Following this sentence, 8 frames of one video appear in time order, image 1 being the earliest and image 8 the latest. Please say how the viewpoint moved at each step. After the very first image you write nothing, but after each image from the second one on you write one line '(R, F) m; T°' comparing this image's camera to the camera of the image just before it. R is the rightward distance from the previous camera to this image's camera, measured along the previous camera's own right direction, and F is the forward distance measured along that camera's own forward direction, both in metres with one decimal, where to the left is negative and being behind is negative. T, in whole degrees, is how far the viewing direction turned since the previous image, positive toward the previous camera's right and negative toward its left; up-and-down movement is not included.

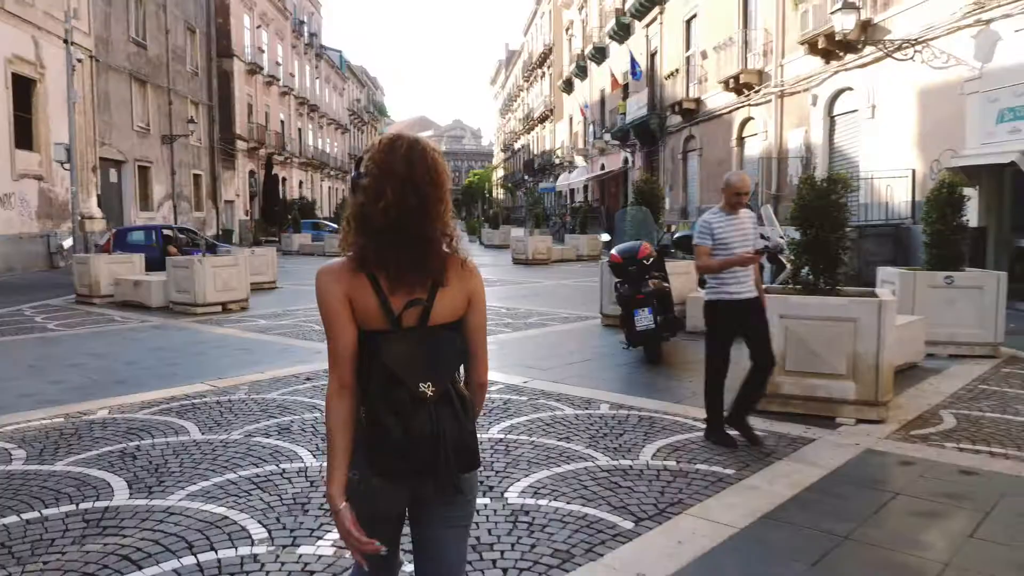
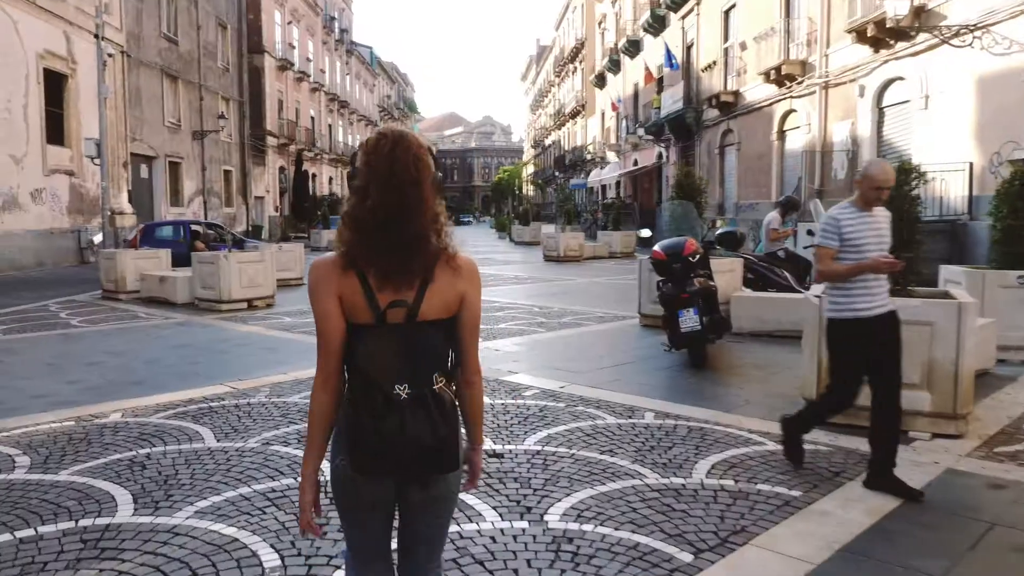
(0.0, +0.4) m; -1°
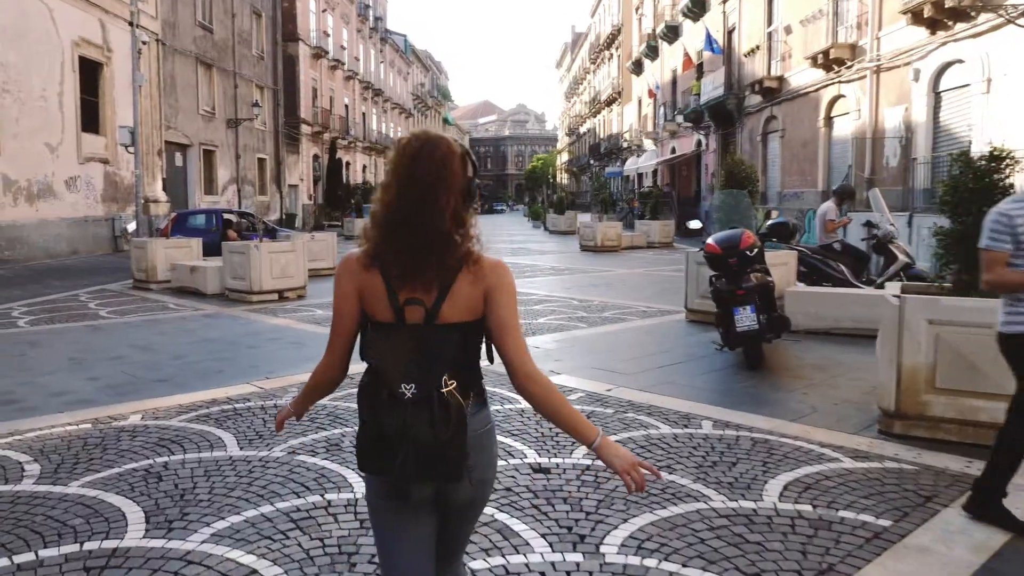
(-0.1, +0.4) m; -2°
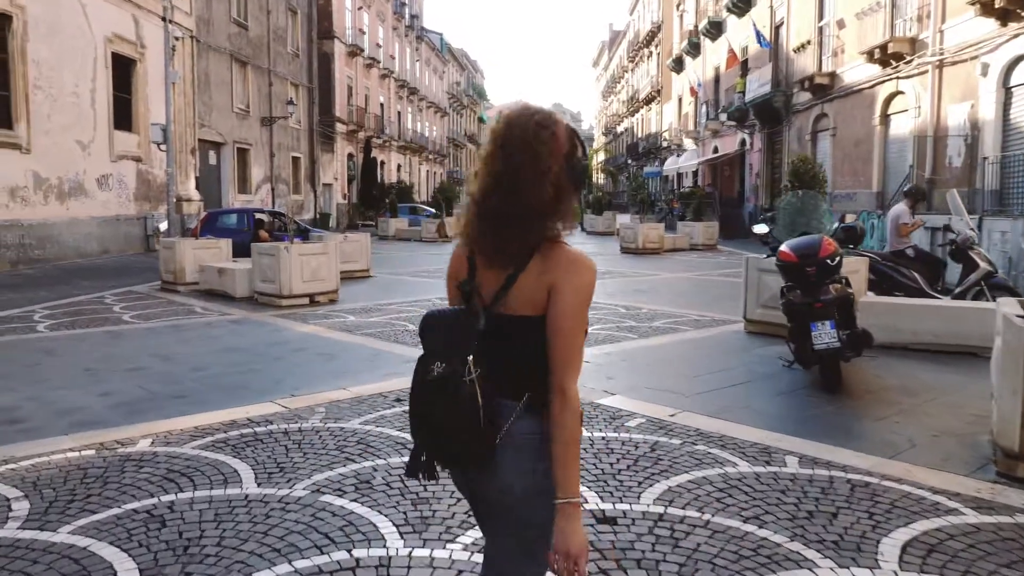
(-0.1, +0.6) m; -2°
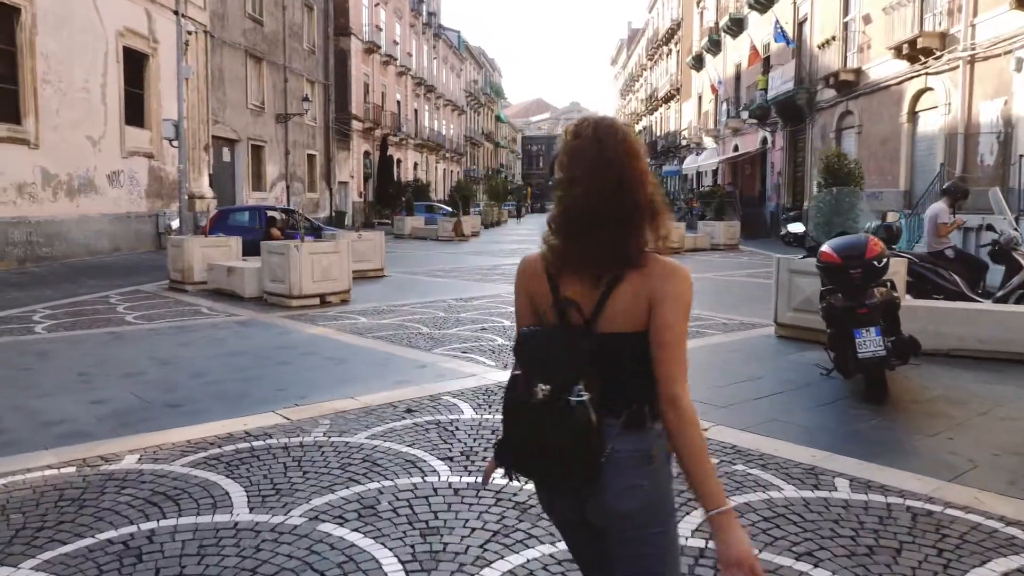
(0.0, +0.4) m; -1°
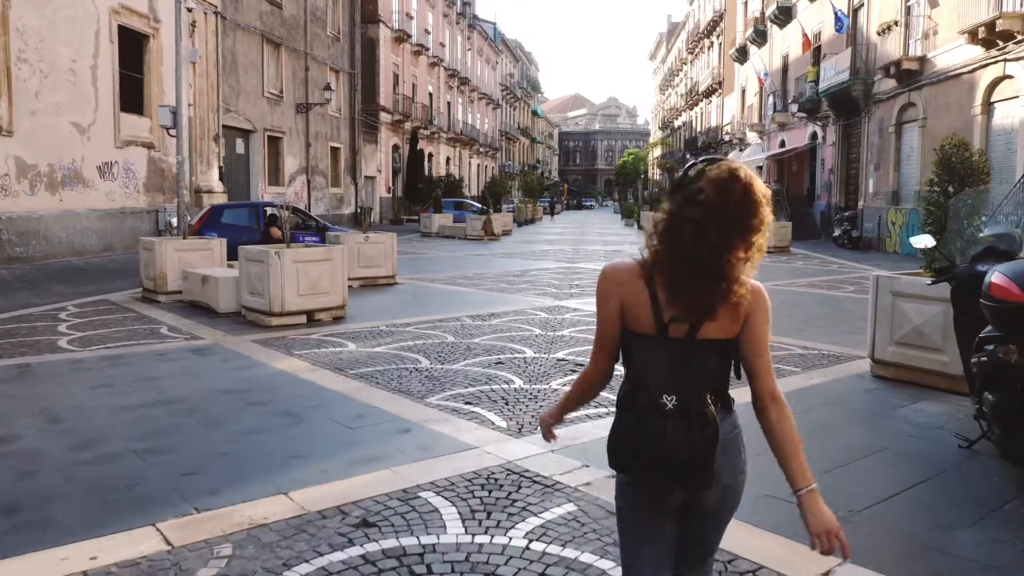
(+0.1, +1.9) m; -2°
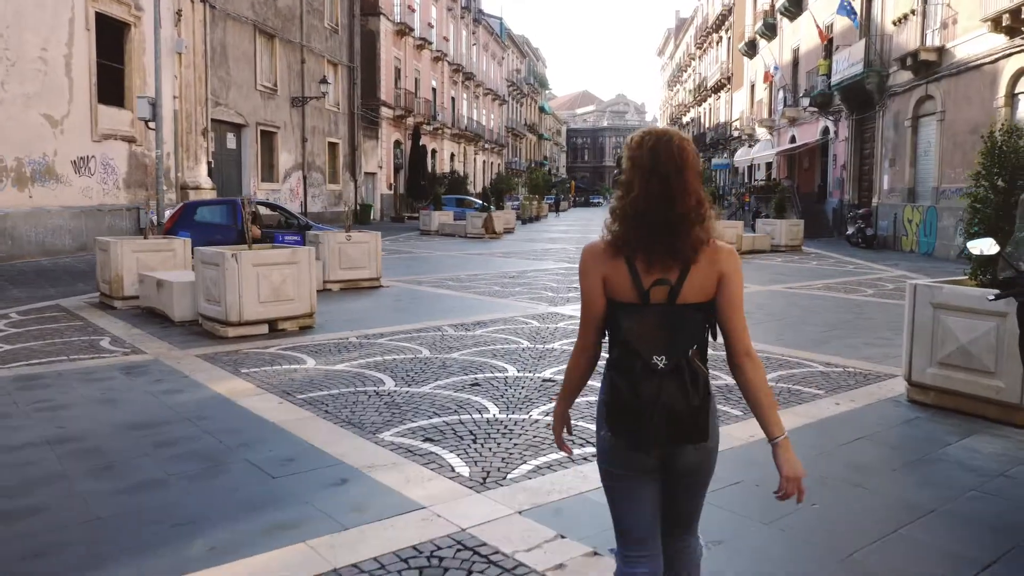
(+0.2, +1.0) m; 0°
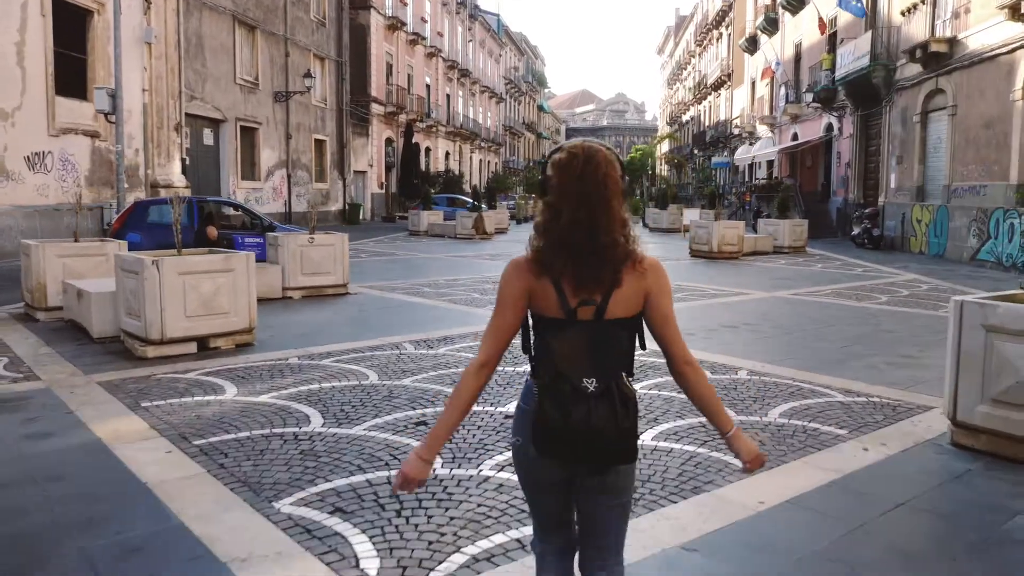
(+0.2, +1.1) m; 0°
